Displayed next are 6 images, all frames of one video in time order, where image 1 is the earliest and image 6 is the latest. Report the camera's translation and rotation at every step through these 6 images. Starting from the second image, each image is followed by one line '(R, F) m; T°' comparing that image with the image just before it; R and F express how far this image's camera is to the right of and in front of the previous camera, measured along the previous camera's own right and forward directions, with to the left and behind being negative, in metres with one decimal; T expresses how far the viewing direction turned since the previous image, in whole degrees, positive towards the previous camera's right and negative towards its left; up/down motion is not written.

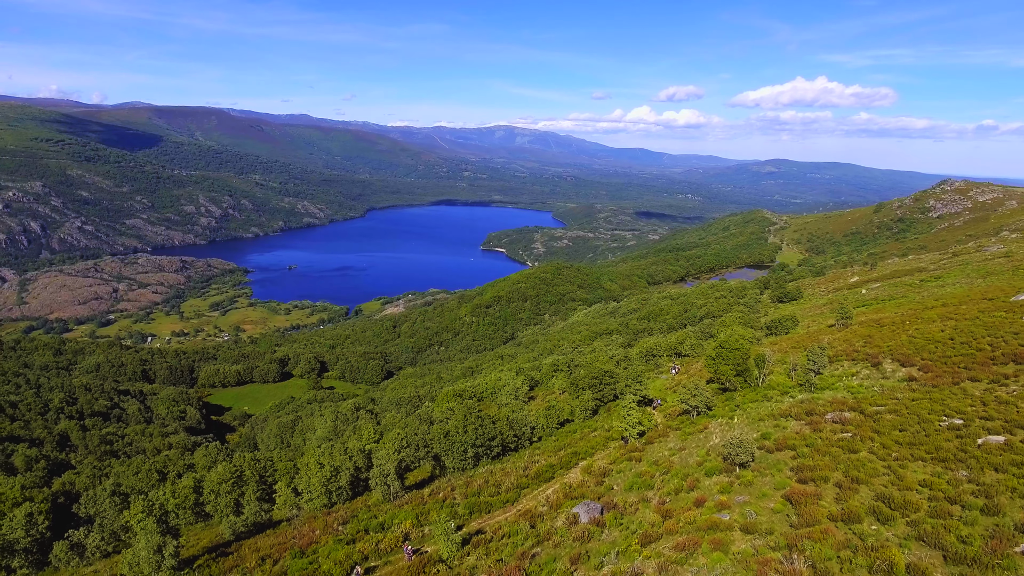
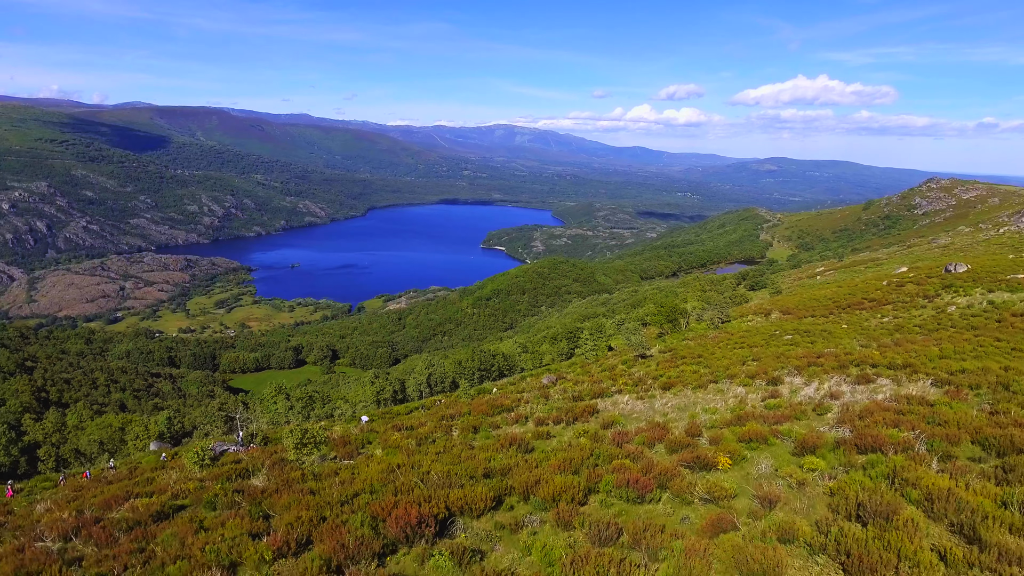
(+0.4, -9.1) m; 0°
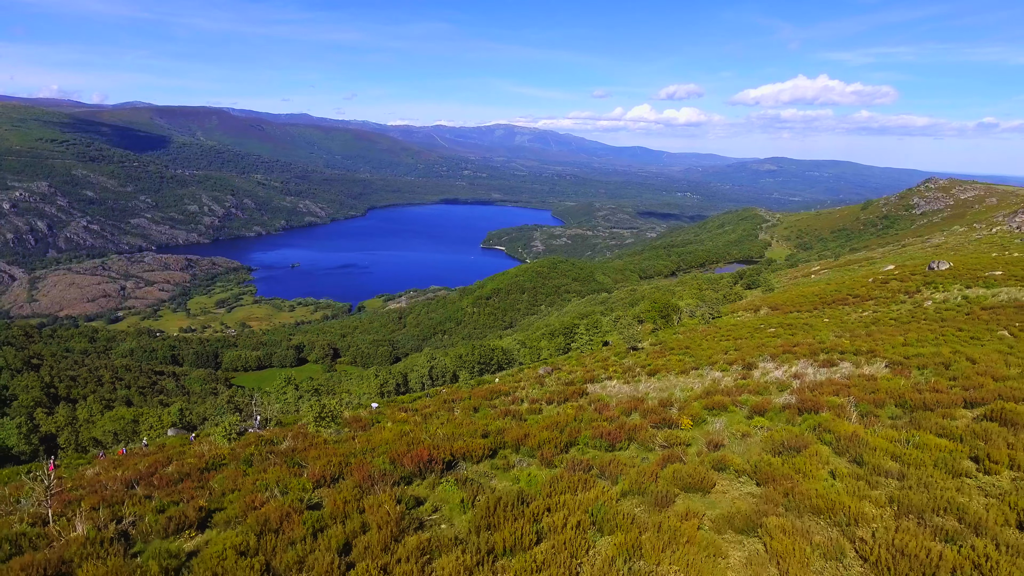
(+0.1, -1.2) m; 0°
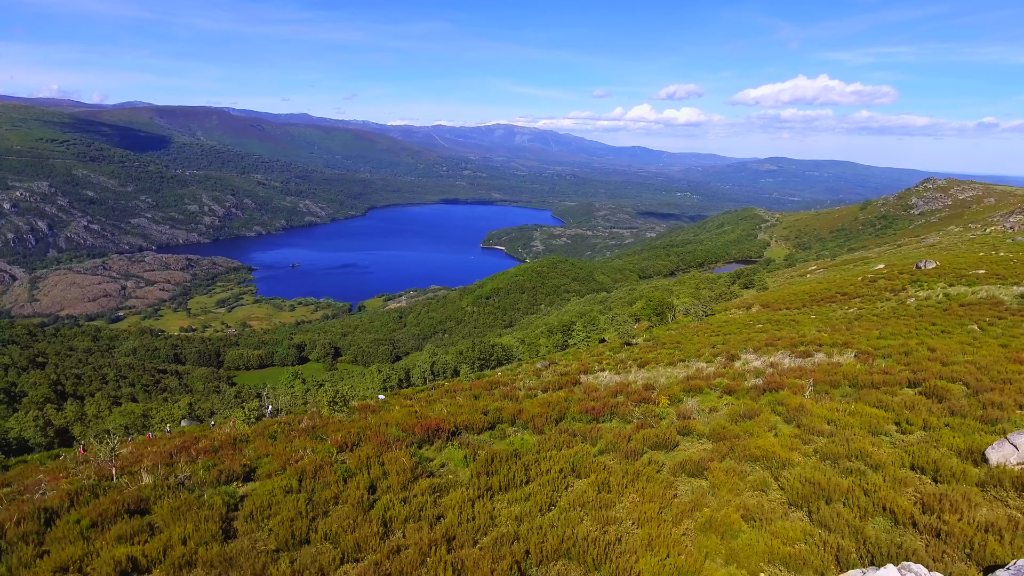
(+0.1, -1.0) m; 0°
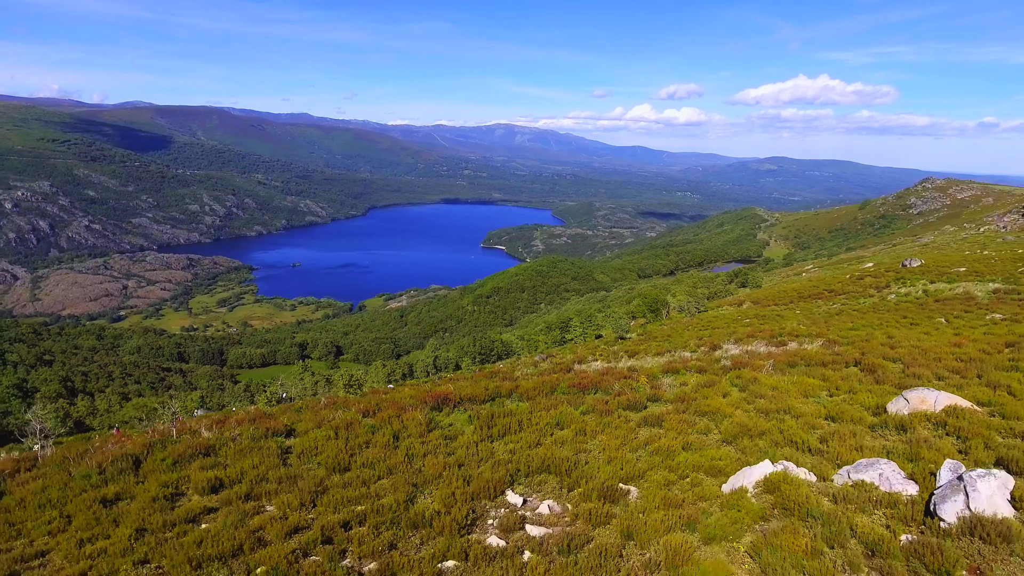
(+0.1, -1.3) m; 0°
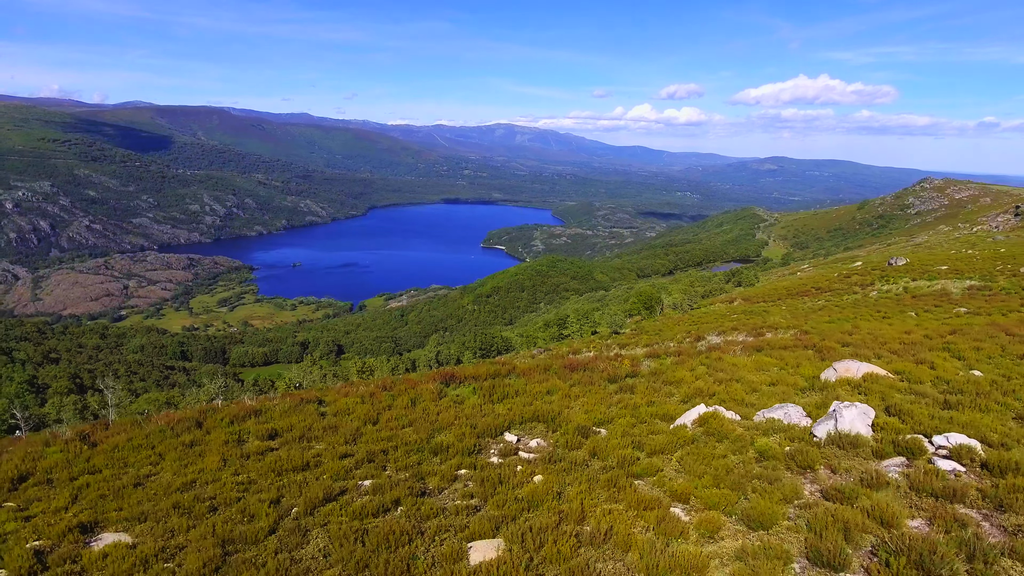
(0.0, -1.3) m; 0°
